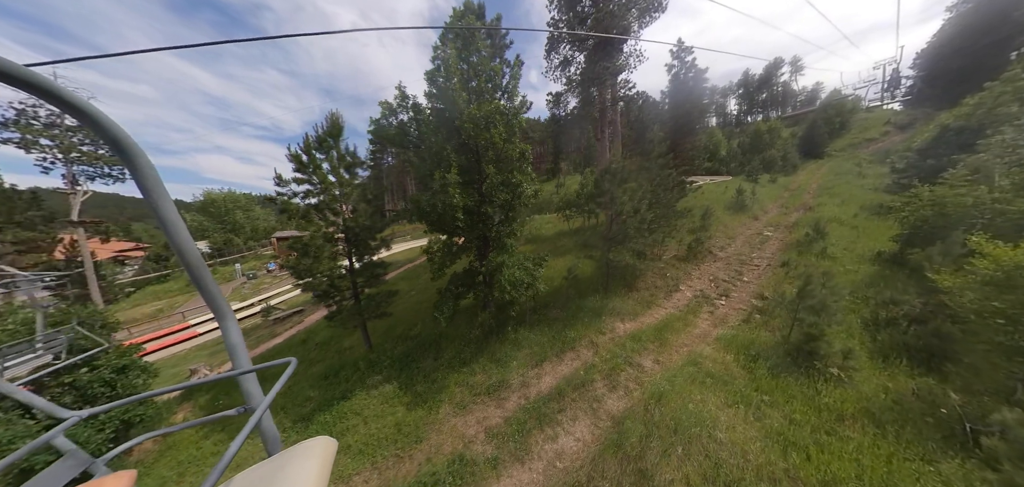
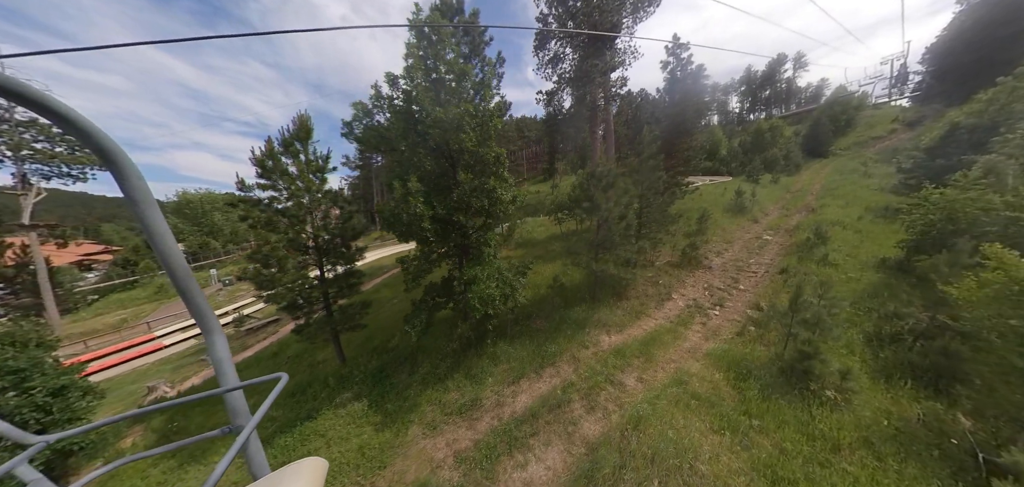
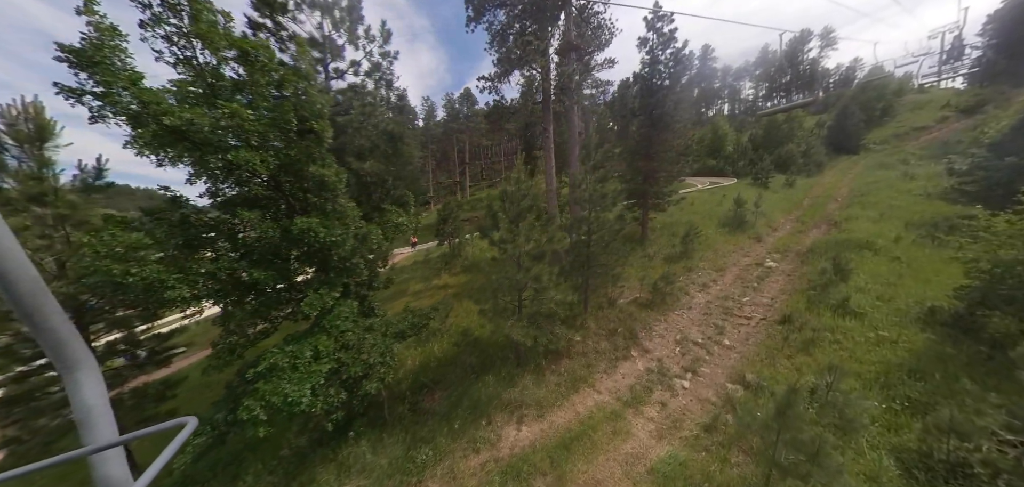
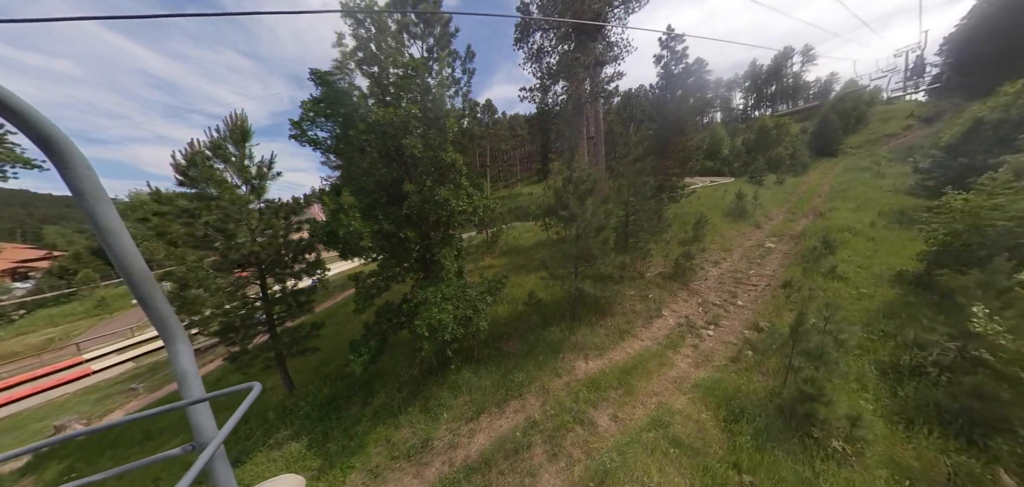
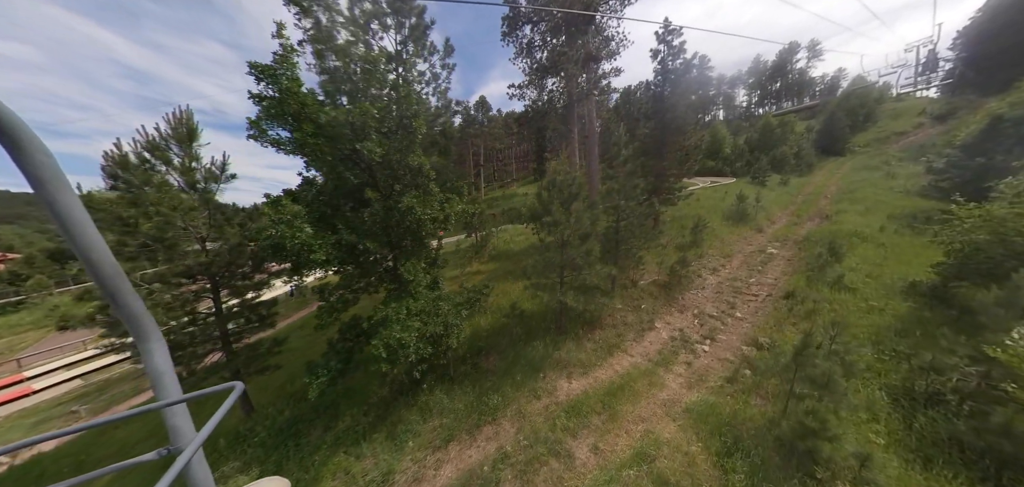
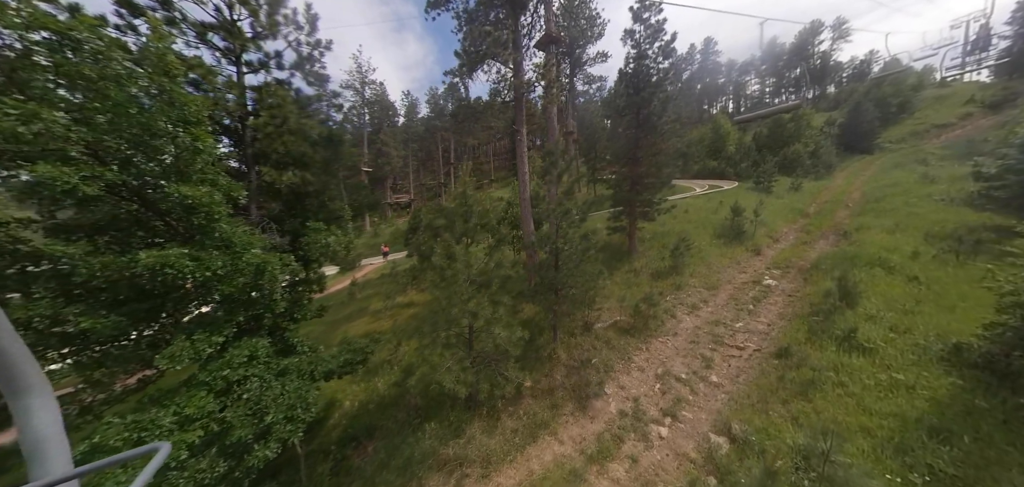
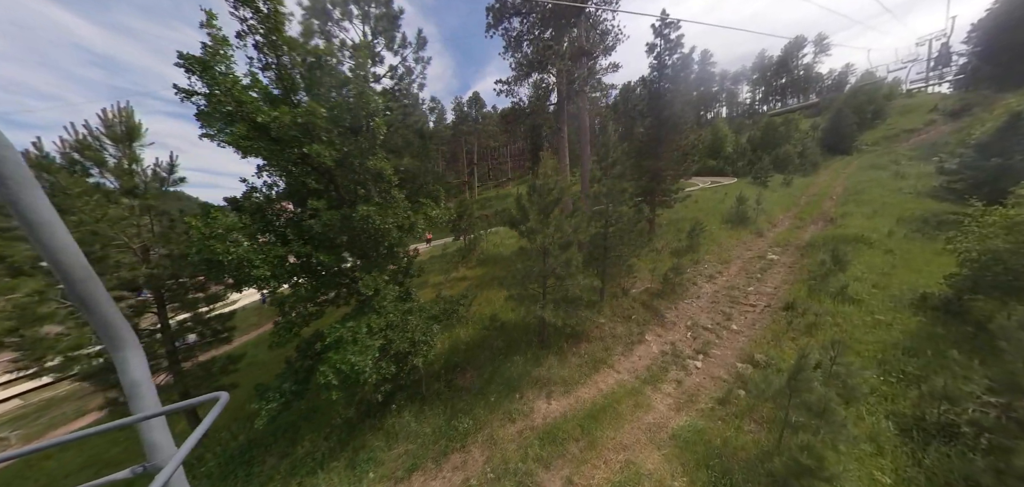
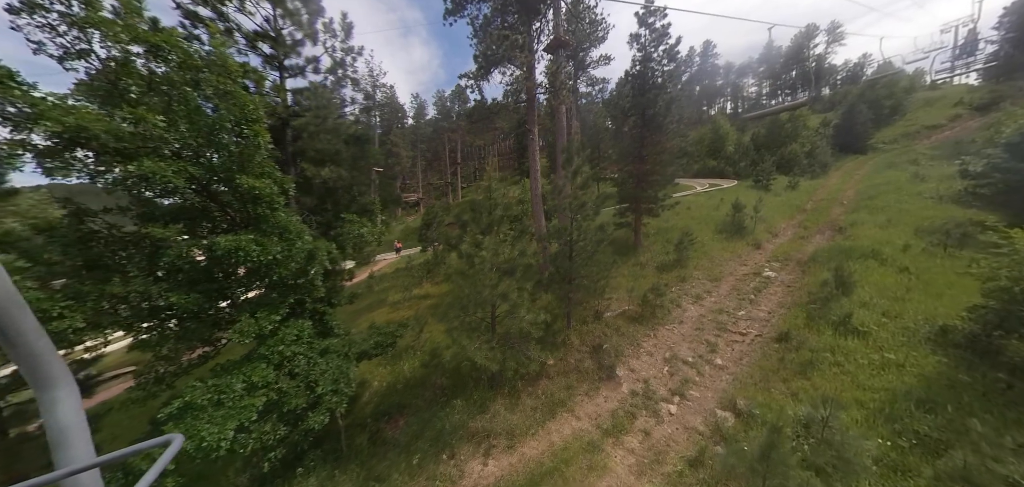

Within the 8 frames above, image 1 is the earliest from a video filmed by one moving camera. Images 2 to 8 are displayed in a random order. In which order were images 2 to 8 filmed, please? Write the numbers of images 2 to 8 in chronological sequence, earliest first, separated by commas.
2, 4, 5, 7, 3, 8, 6
